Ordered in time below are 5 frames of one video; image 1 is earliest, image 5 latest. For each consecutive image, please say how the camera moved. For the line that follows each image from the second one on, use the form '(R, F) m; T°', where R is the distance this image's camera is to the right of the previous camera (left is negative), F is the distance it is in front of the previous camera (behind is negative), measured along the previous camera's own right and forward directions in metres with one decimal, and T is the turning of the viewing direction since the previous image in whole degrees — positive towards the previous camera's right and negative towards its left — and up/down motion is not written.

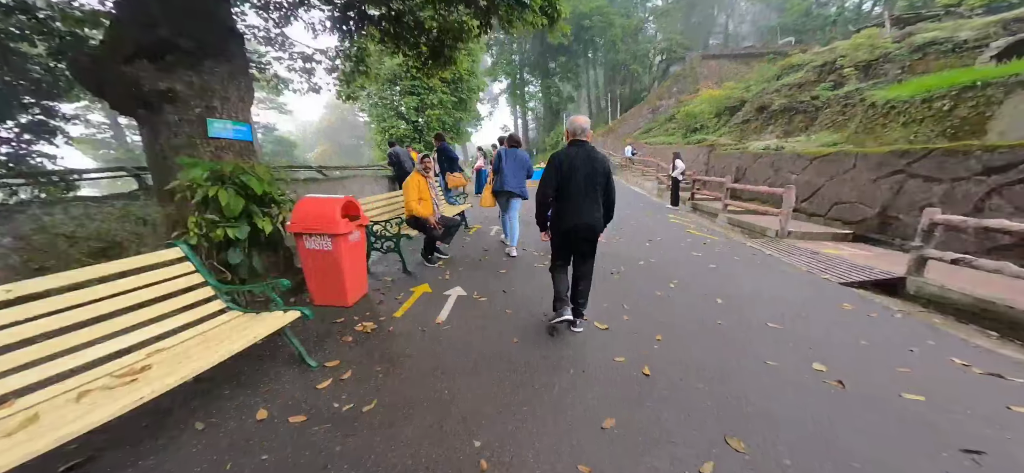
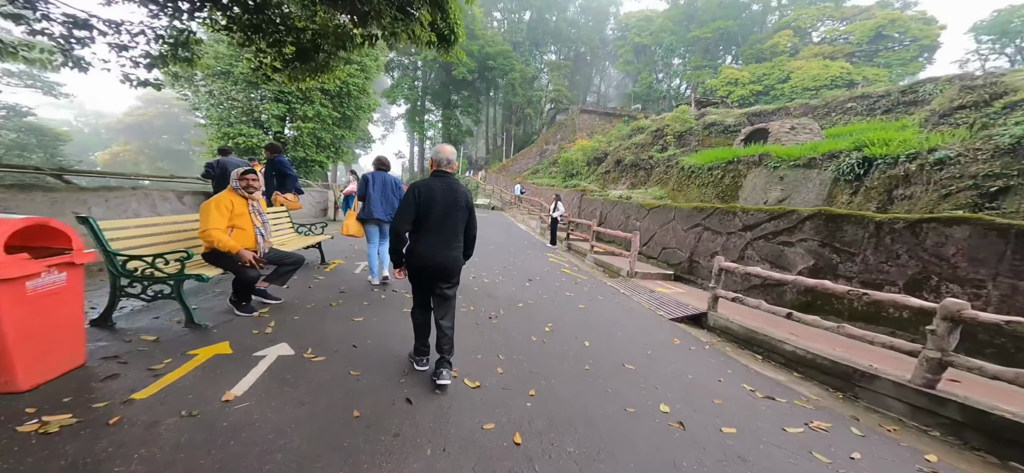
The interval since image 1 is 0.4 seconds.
(+0.1, +0.5) m; +17°
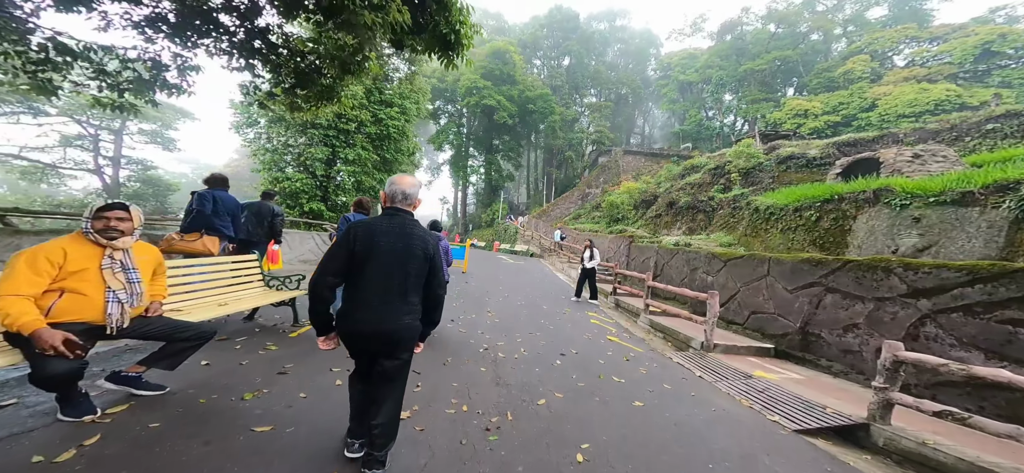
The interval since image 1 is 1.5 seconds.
(+0.2, +1.8) m; -6°
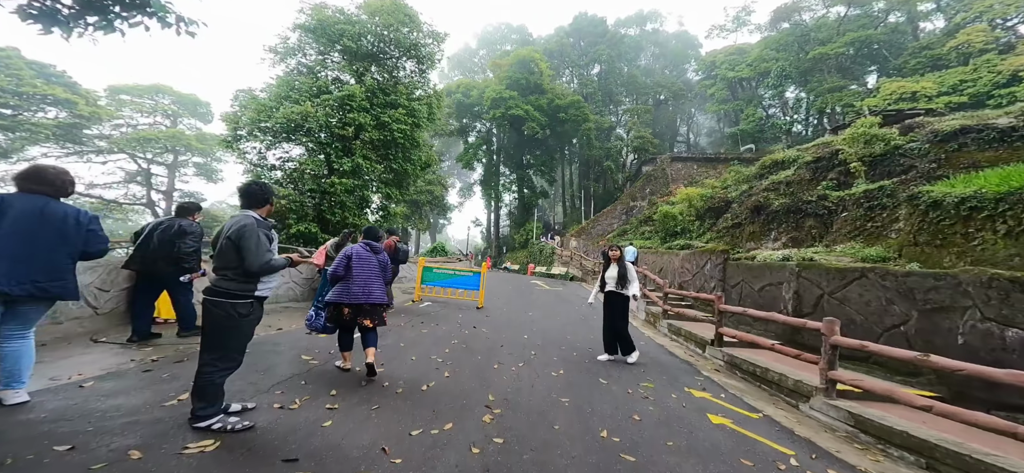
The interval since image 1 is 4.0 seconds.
(+0.1, +3.6) m; -5°
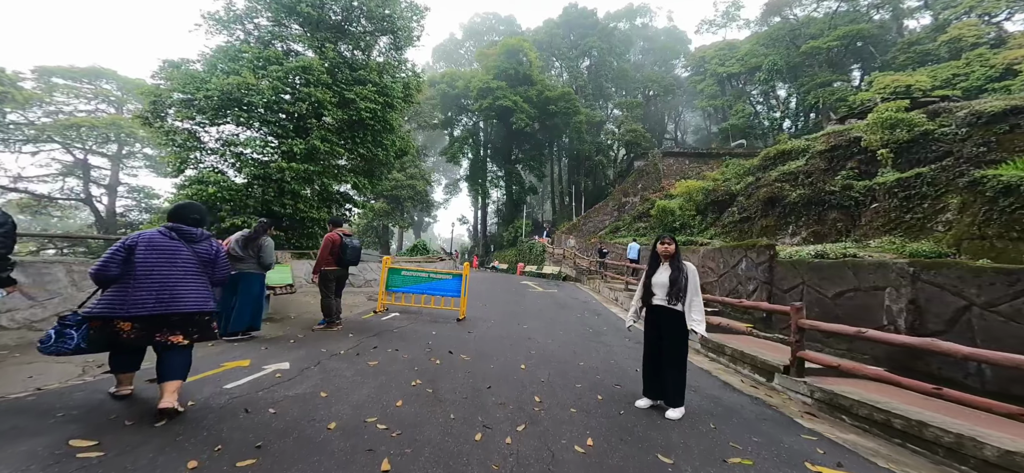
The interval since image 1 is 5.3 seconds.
(0.0, +1.6) m; +2°
